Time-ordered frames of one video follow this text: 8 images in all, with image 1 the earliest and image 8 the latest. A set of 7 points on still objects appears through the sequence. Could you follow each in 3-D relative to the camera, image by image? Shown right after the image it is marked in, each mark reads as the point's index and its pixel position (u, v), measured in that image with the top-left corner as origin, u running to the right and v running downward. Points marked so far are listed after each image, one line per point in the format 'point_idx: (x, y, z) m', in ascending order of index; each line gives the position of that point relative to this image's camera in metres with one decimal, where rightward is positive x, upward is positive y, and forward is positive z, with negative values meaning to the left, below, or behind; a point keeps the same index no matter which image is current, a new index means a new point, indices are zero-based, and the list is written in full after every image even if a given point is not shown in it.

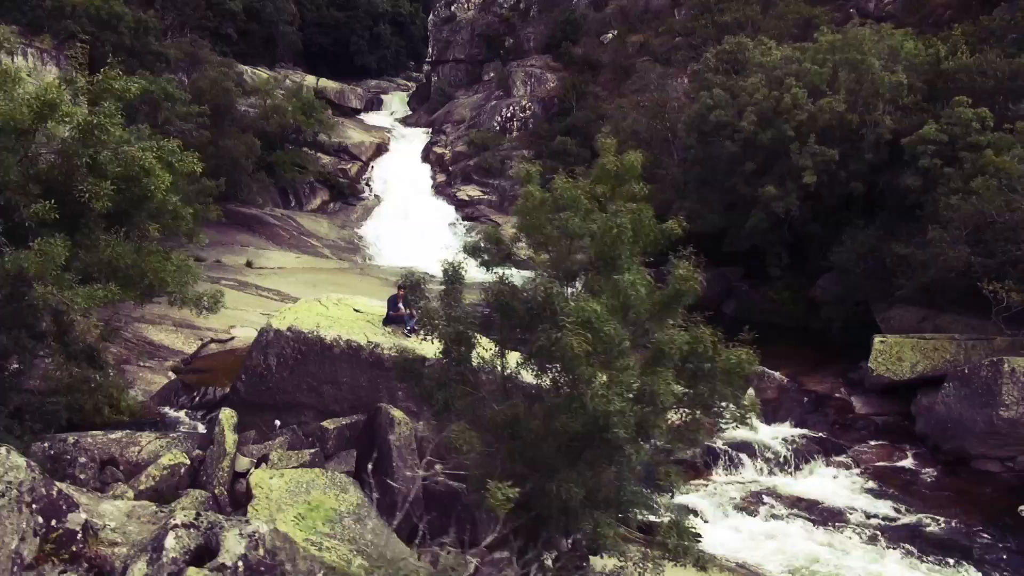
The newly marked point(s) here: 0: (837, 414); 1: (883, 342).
0: (+6.8, -2.6, +15.8) m
1: (+7.8, -1.1, +15.7) m
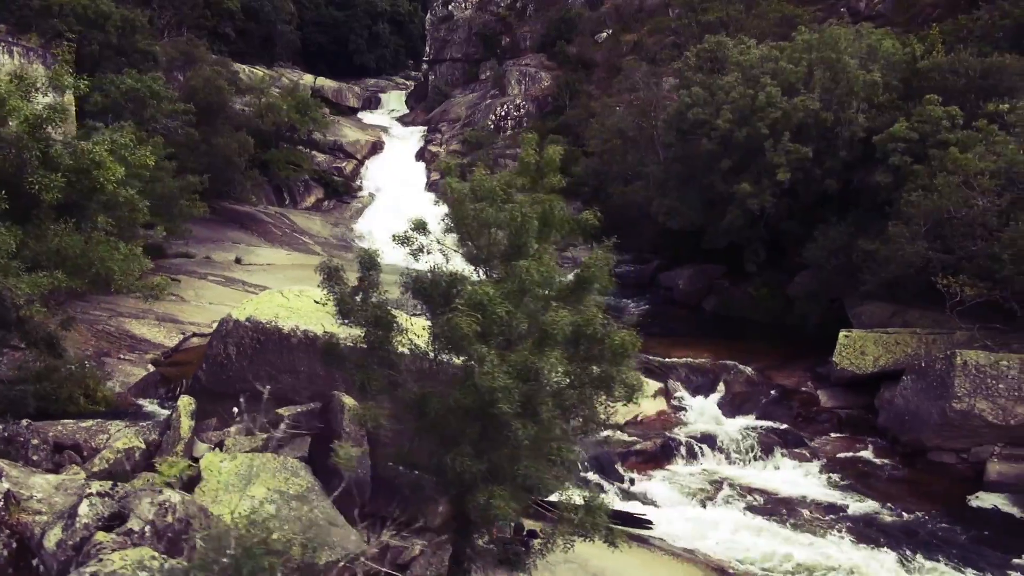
0: (+6.2, -2.5, +16.0) m
1: (+7.1, -1.0, +16.0) m
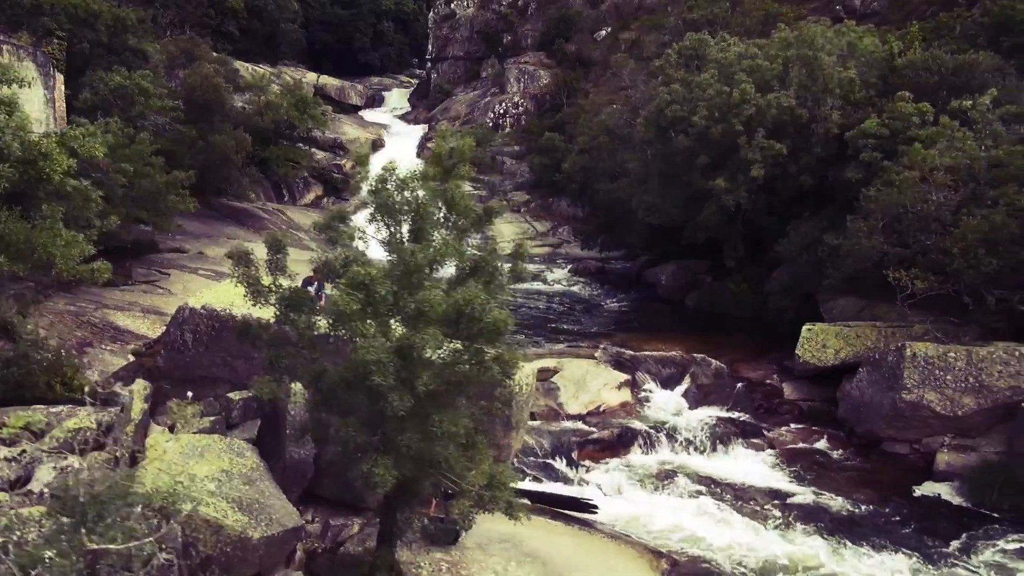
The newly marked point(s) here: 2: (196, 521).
0: (+5.5, -2.4, +16.3) m
1: (+6.4, -0.9, +16.2) m
2: (-3.3, -2.4, +7.8) m
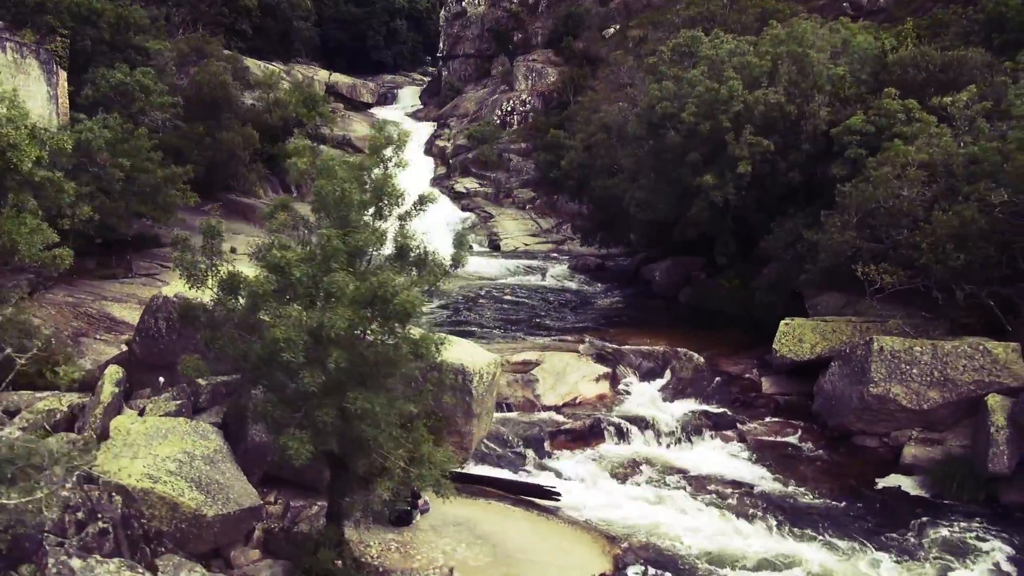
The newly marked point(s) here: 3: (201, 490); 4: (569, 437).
0: (+5.0, -2.3, +16.4) m
1: (+6.0, -0.8, +16.3) m
2: (-3.9, -2.3, +8.2) m
3: (-3.4, -2.3, +8.5) m
4: (+1.1, -2.7, +13.9) m
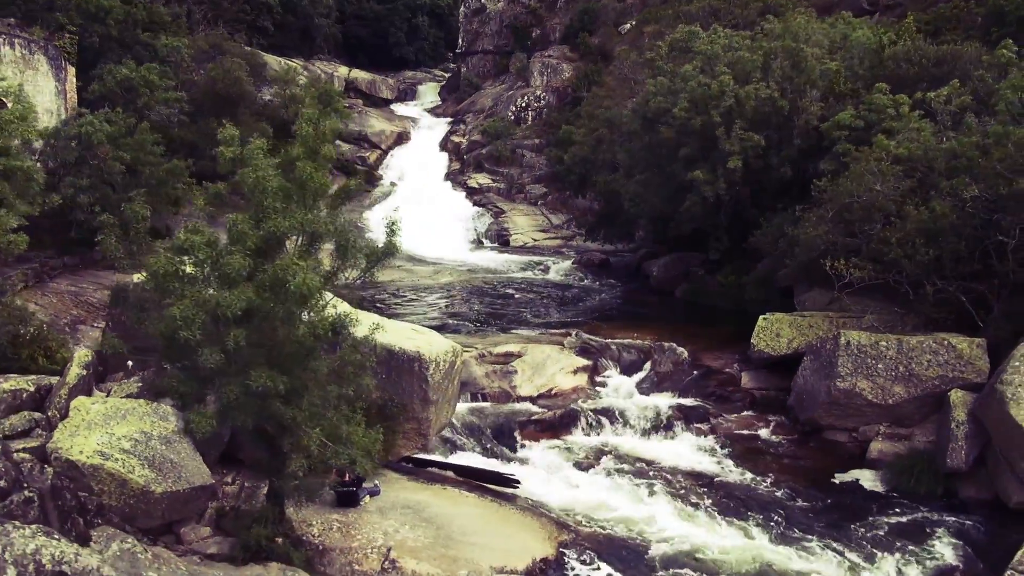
0: (+4.5, -2.1, +16.5) m
1: (+5.5, -0.7, +16.3) m
2: (-4.7, -2.1, +8.5) m
3: (-4.2, -2.1, +8.8) m
4: (+0.5, -2.6, +14.1) m
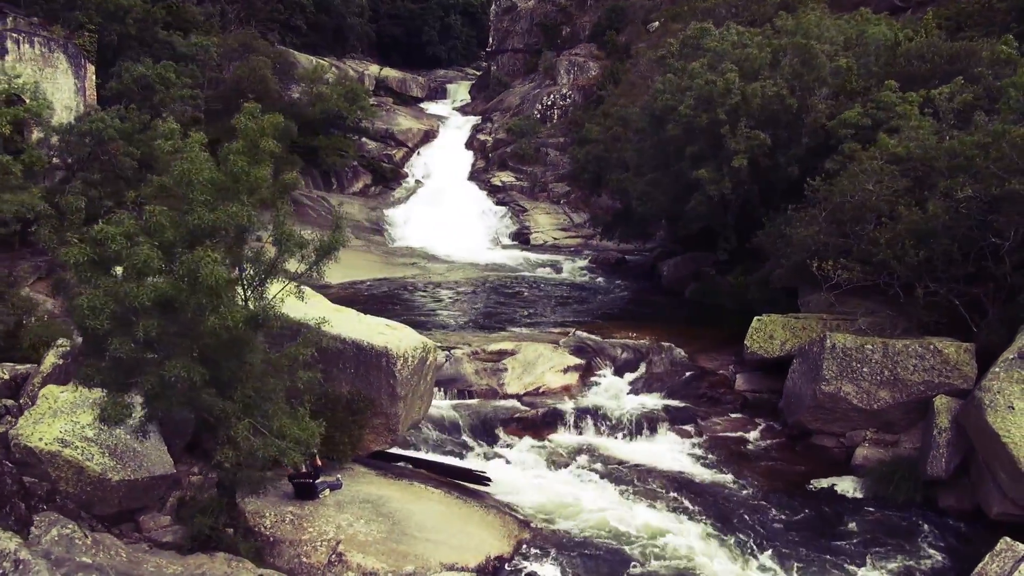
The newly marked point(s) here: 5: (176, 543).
0: (+4.3, -2.2, +16.2) m
1: (+5.3, -0.7, +16.0) m
2: (-5.3, -2.0, +8.7) m
3: (-4.8, -2.0, +9.0) m
4: (+0.1, -2.5, +14.0) m
5: (-3.7, -2.8, +8.4) m
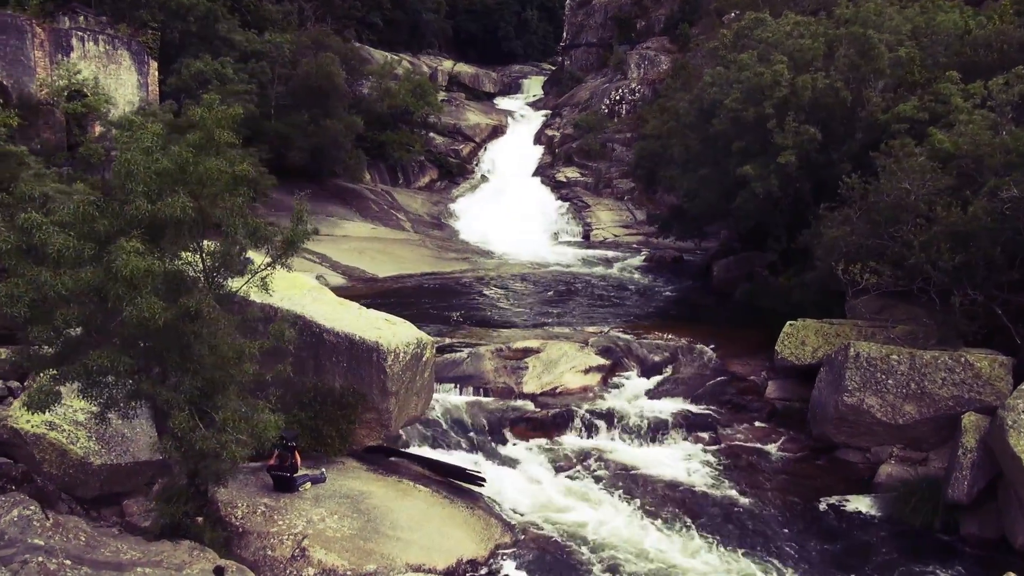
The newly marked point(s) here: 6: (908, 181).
0: (+4.7, -2.2, +15.5) m
1: (+5.7, -0.8, +15.2) m
2: (-5.6, -1.9, +9.0) m
3: (-5.1, -1.9, +9.2) m
4: (+0.3, -2.5, +13.7) m
5: (-4.2, -2.7, +8.5) m
6: (+7.2, +1.9, +13.5) m
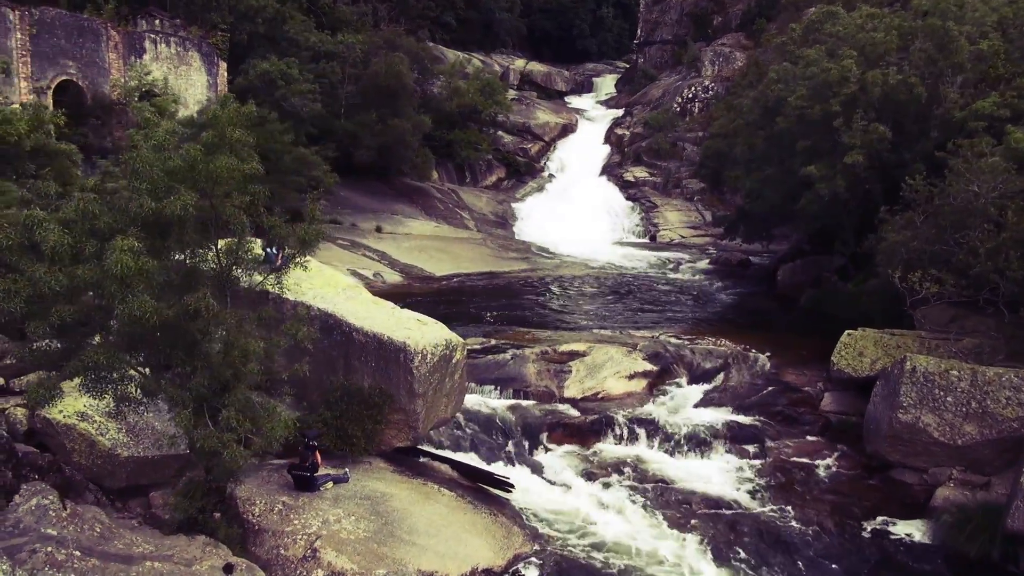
0: (+5.4, -2.3, +14.7) m
1: (+6.4, -0.9, +14.3) m
2: (-5.4, -1.8, +9.3) m
3: (-4.9, -1.8, +9.4) m
4: (+0.9, -2.5, +13.4) m
5: (-4.0, -2.7, +8.7) m
6: (+7.8, +1.7, +12.5) m
